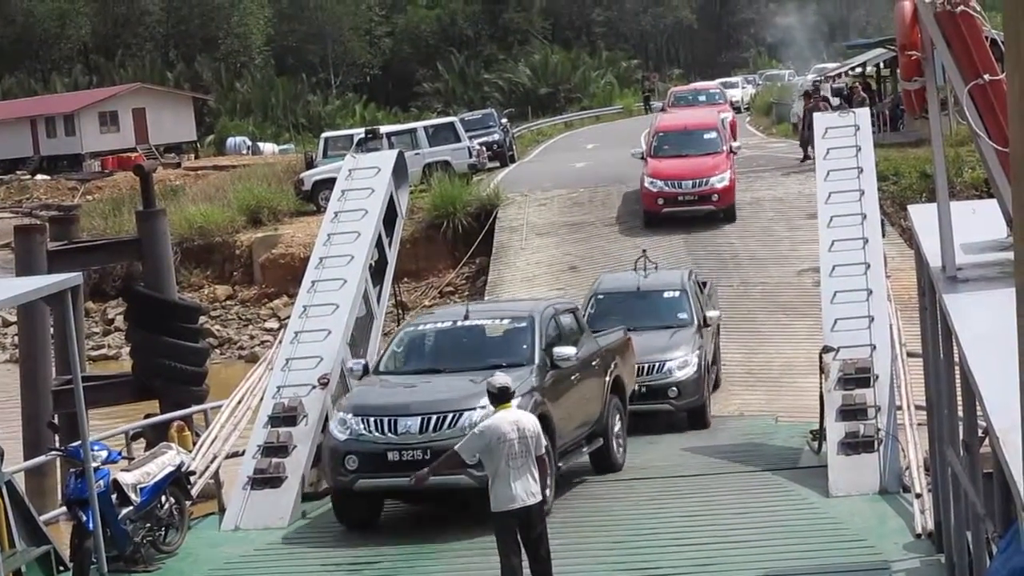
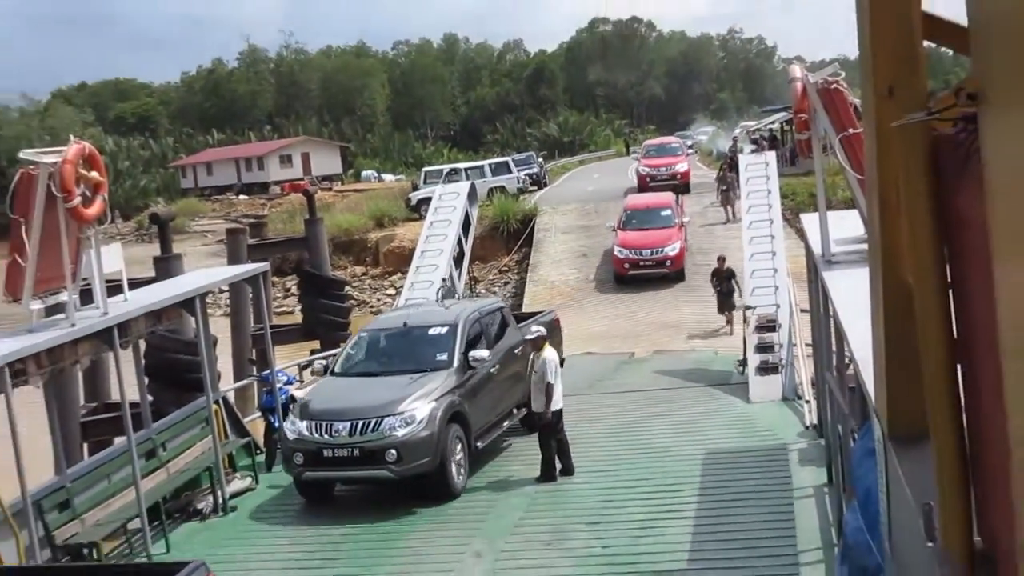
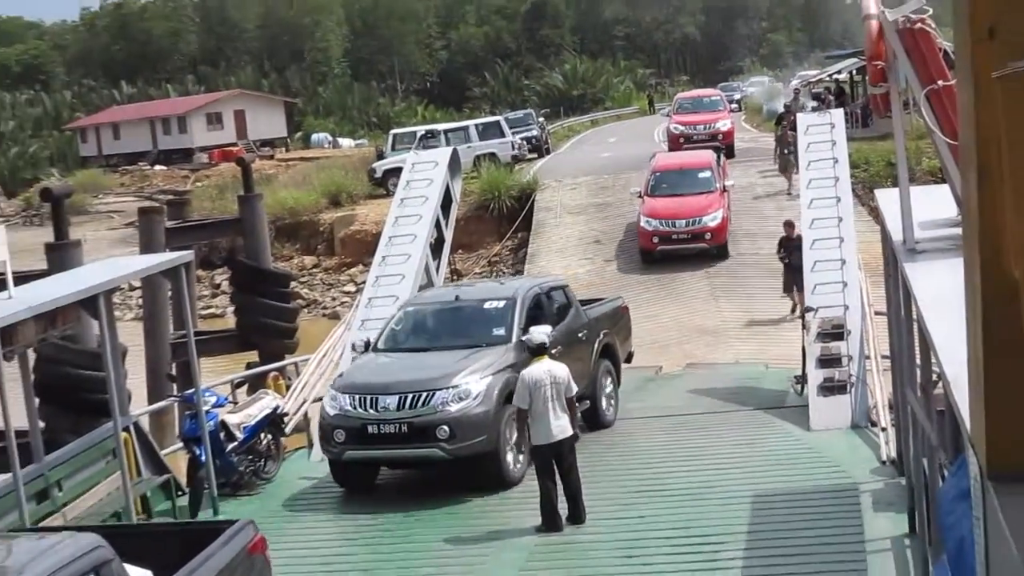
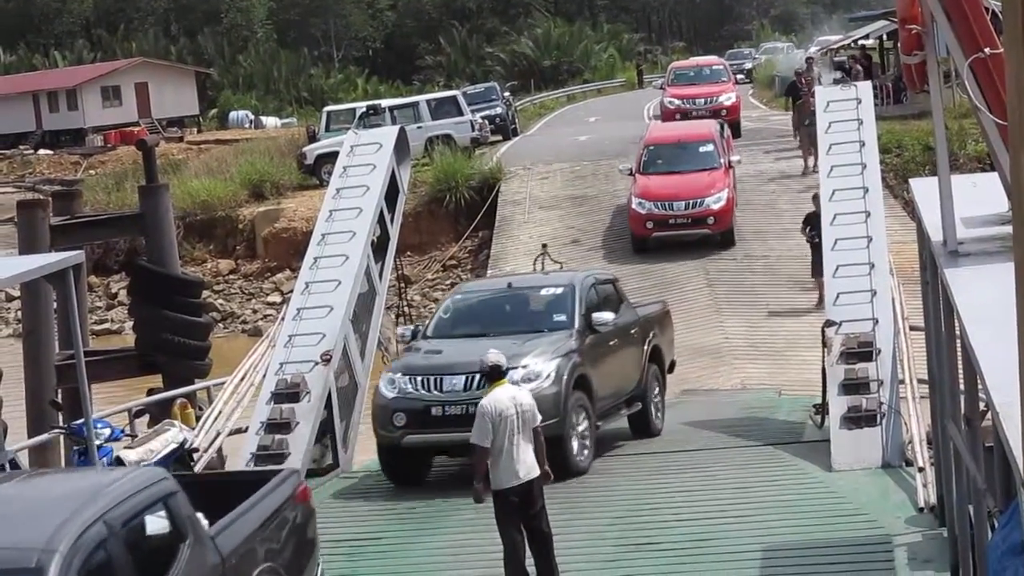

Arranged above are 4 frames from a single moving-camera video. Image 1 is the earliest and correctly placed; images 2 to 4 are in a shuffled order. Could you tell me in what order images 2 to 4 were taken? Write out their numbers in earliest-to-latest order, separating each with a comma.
4, 3, 2
